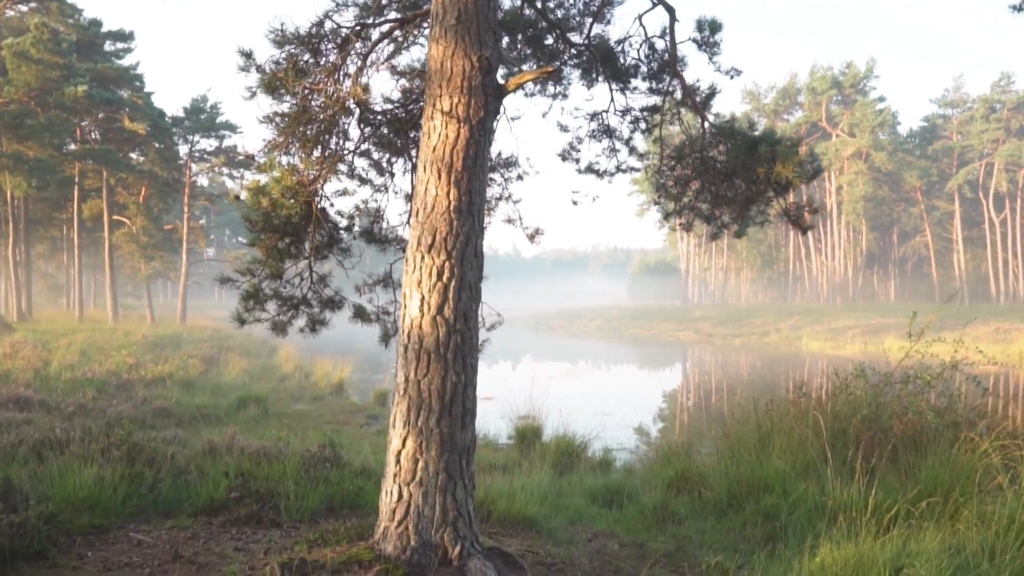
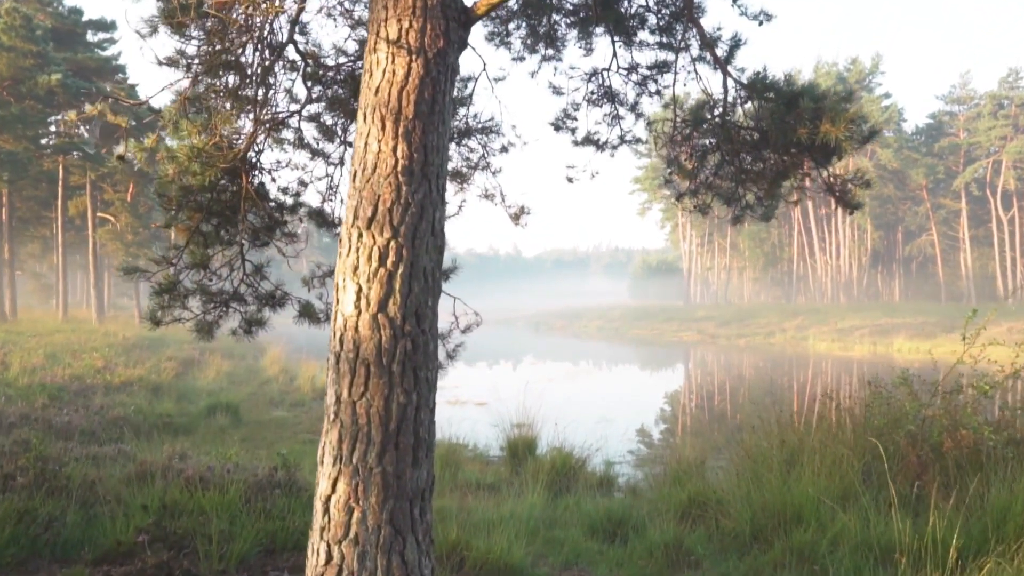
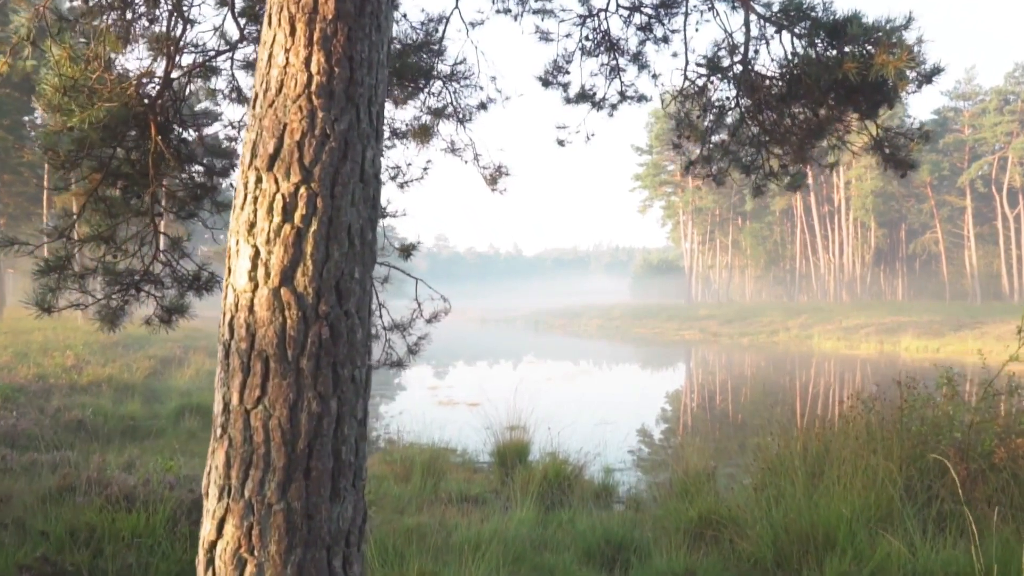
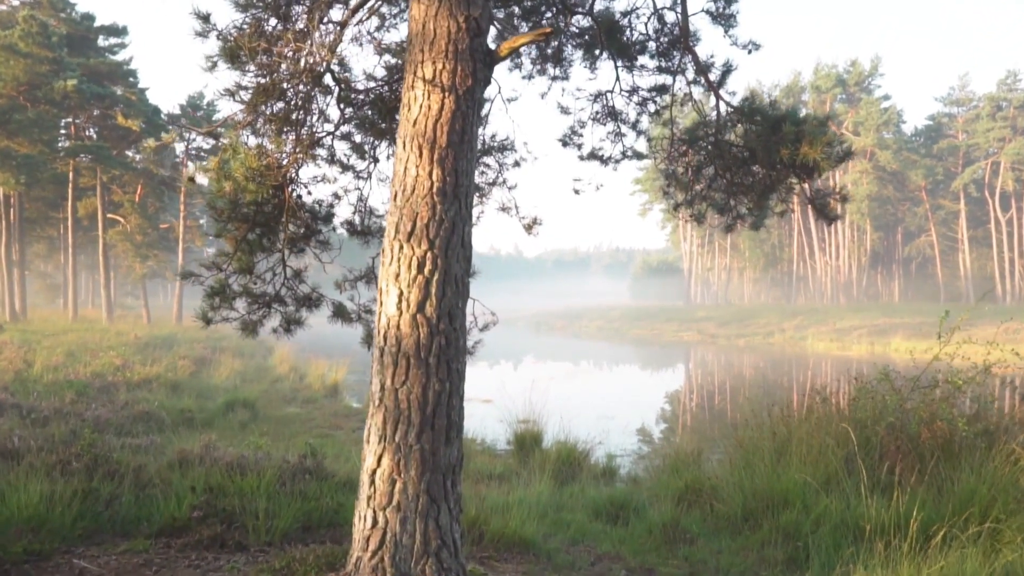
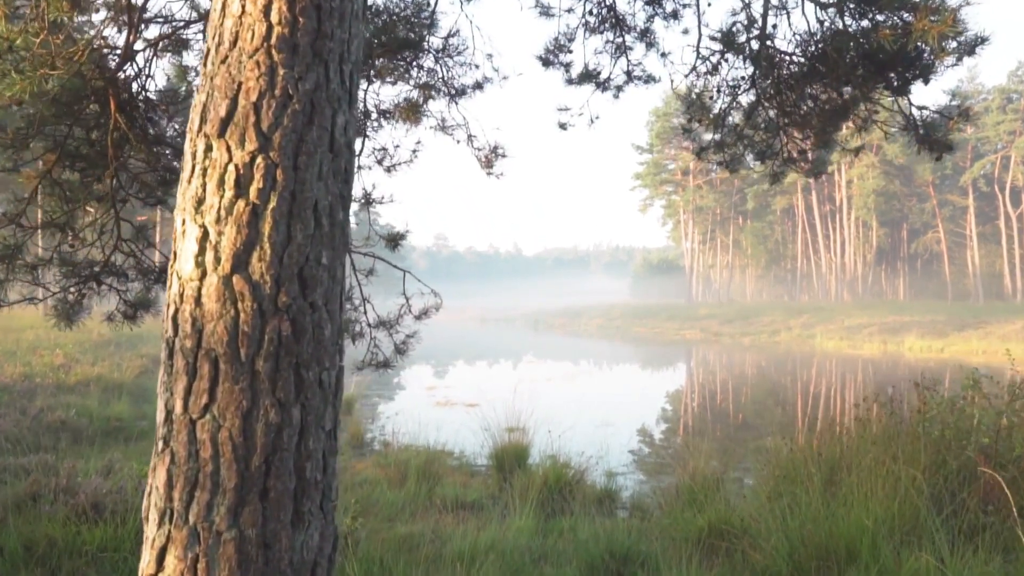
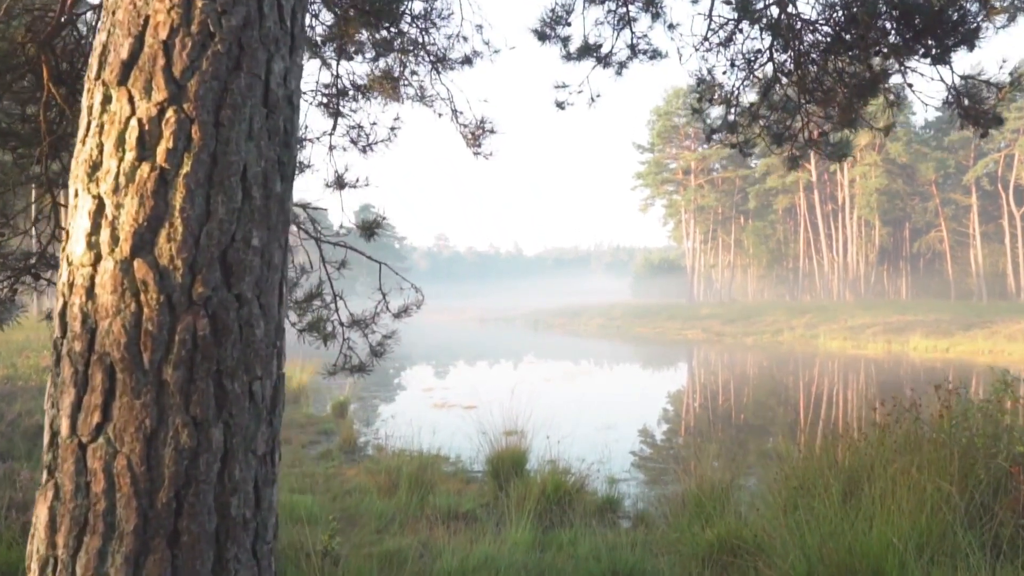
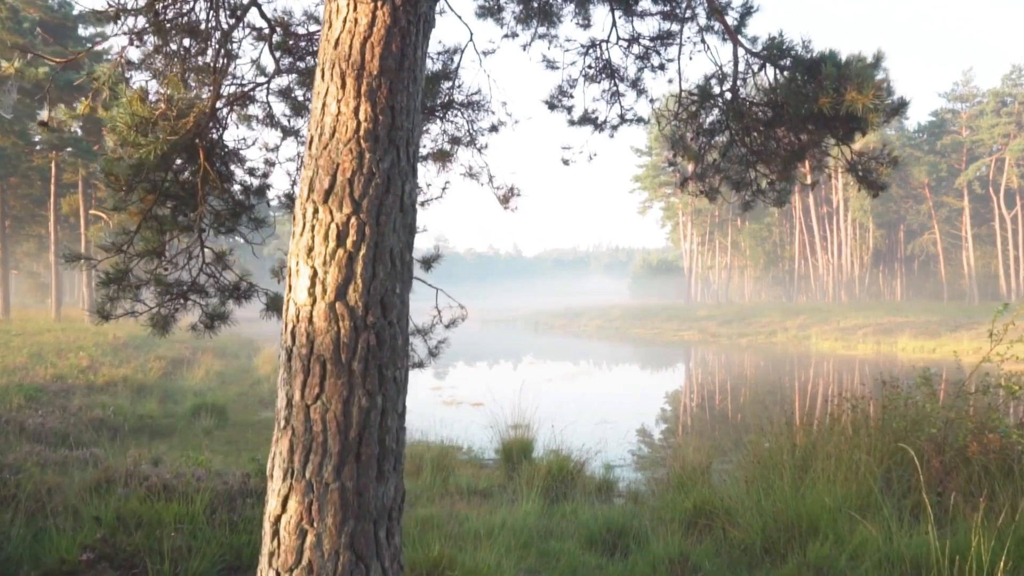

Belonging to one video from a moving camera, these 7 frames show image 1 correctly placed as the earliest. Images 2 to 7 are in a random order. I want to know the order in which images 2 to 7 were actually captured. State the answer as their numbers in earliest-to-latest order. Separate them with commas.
4, 2, 7, 3, 5, 6
